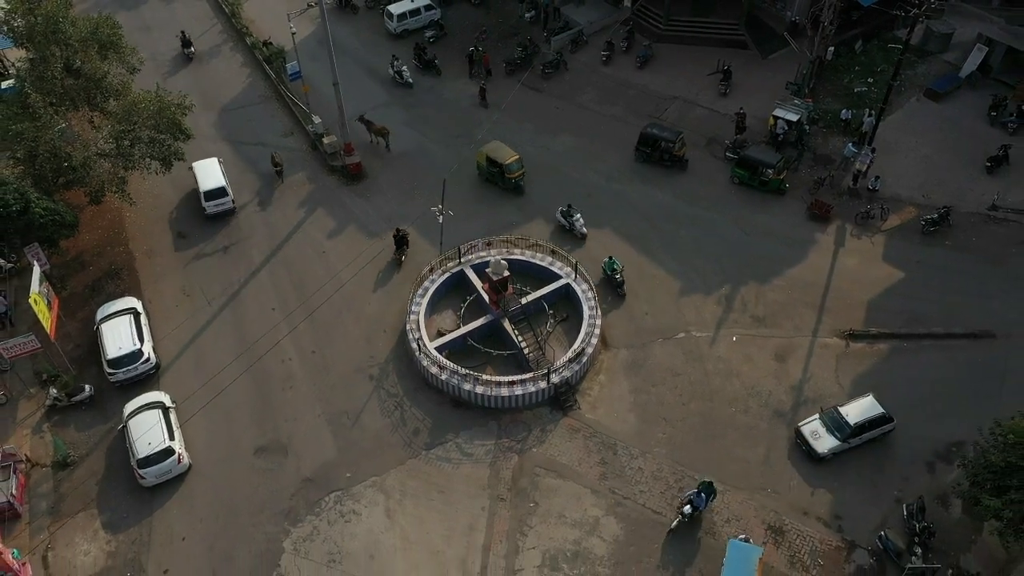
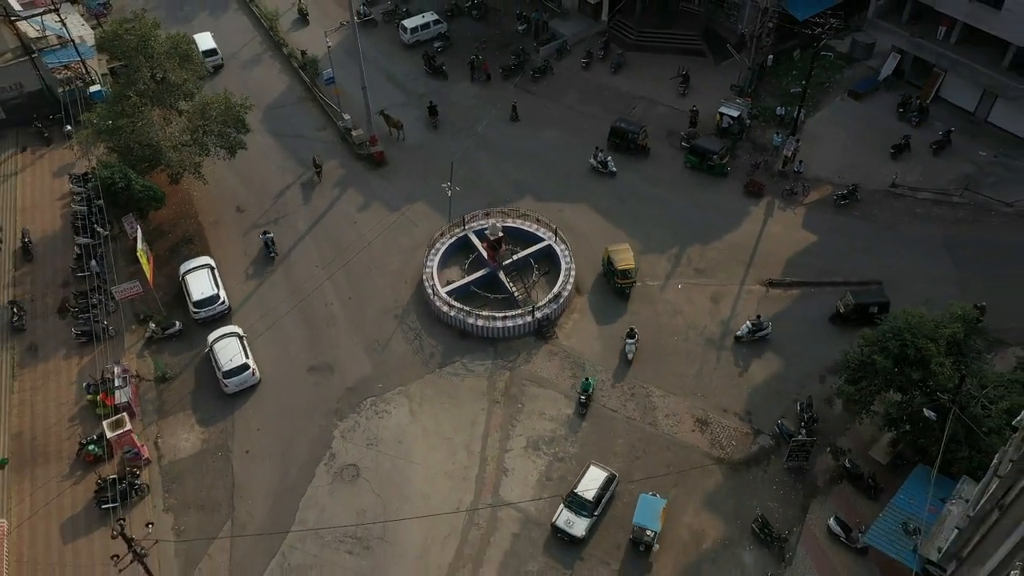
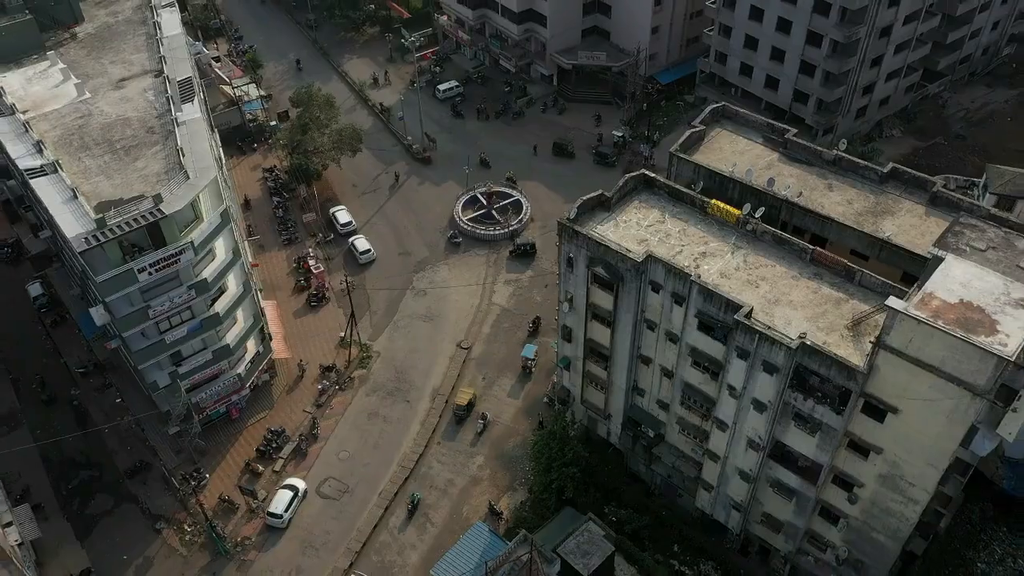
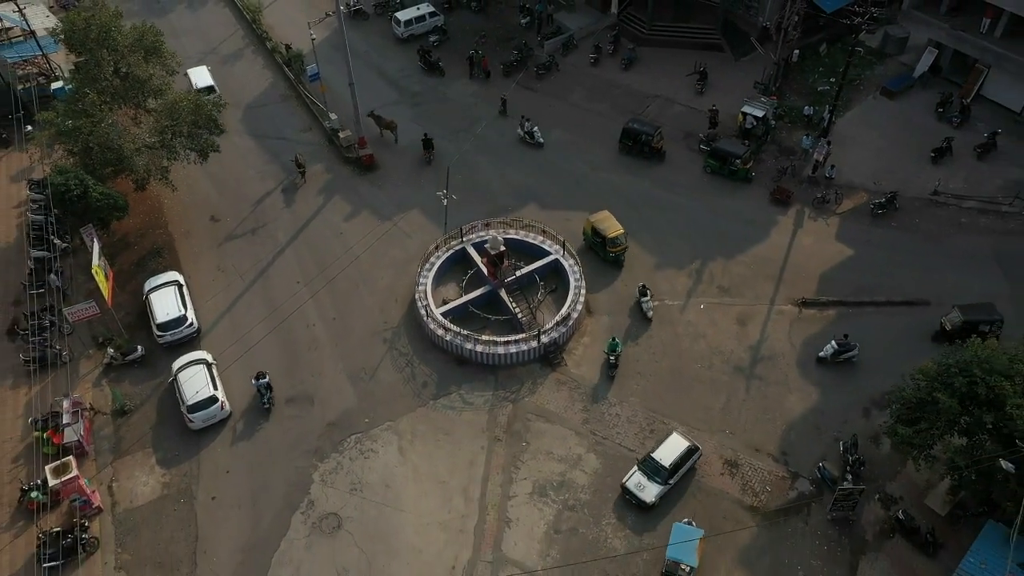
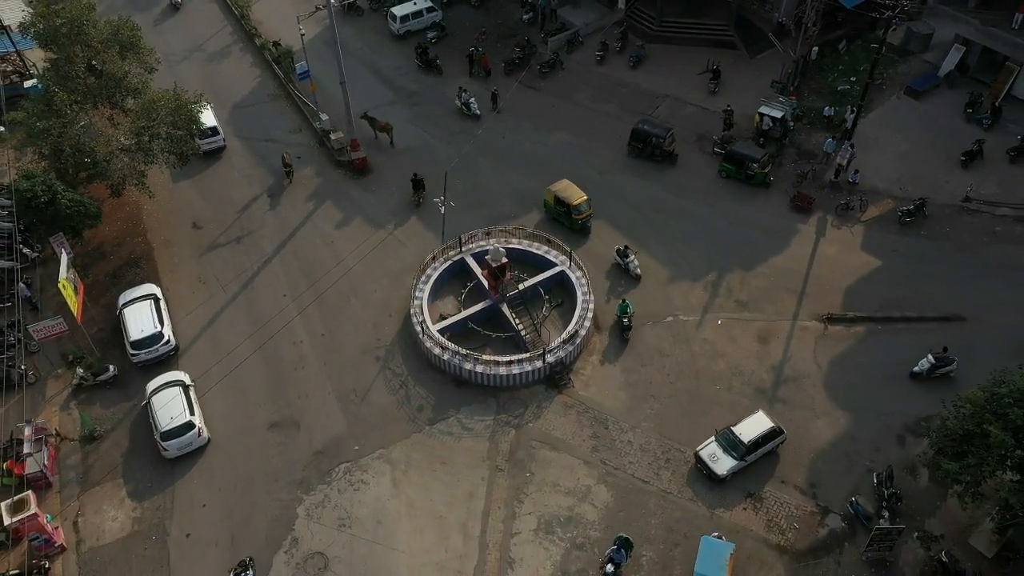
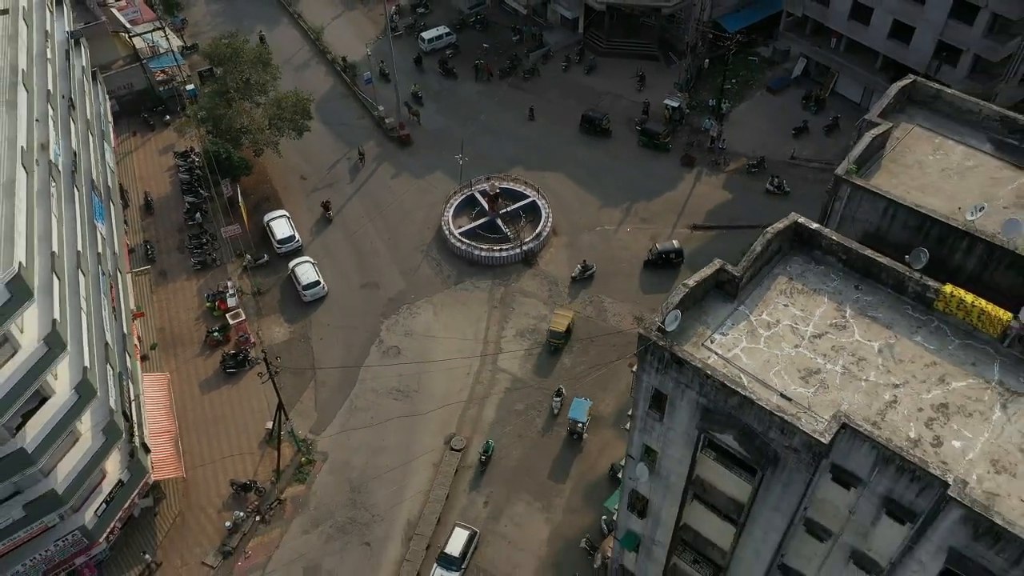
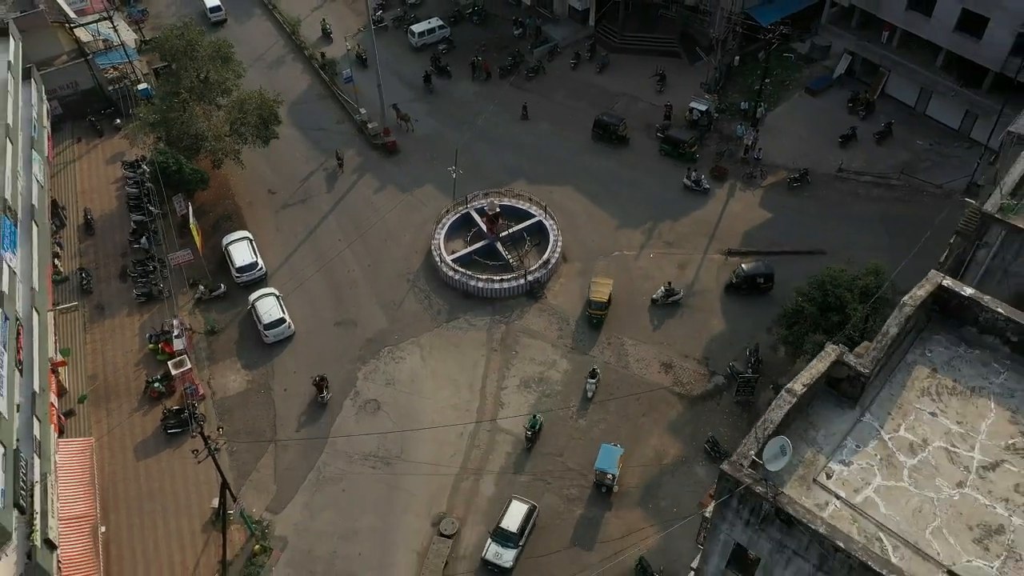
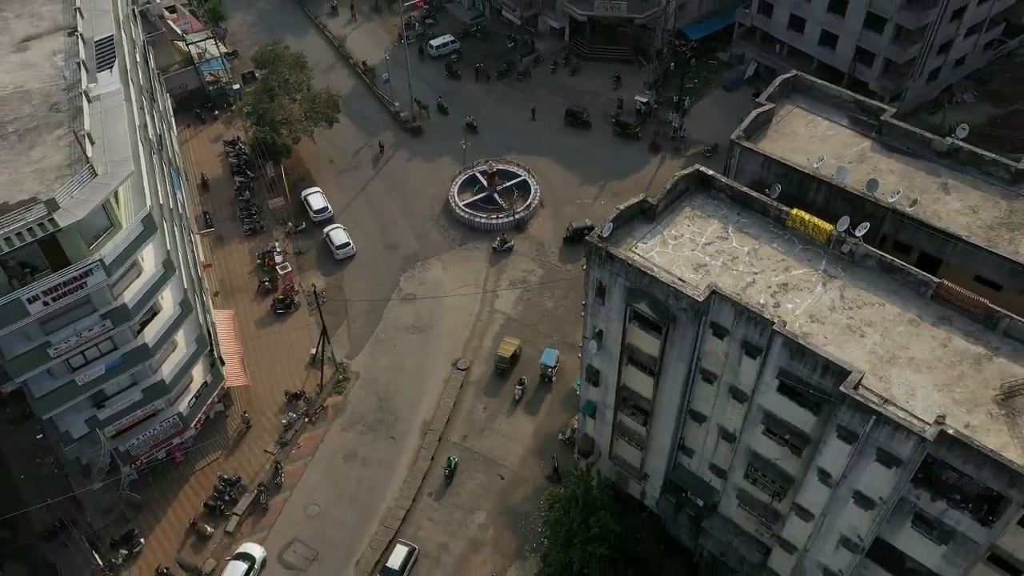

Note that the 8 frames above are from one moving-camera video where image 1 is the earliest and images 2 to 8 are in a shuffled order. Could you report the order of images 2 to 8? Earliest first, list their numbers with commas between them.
5, 4, 2, 7, 6, 8, 3
